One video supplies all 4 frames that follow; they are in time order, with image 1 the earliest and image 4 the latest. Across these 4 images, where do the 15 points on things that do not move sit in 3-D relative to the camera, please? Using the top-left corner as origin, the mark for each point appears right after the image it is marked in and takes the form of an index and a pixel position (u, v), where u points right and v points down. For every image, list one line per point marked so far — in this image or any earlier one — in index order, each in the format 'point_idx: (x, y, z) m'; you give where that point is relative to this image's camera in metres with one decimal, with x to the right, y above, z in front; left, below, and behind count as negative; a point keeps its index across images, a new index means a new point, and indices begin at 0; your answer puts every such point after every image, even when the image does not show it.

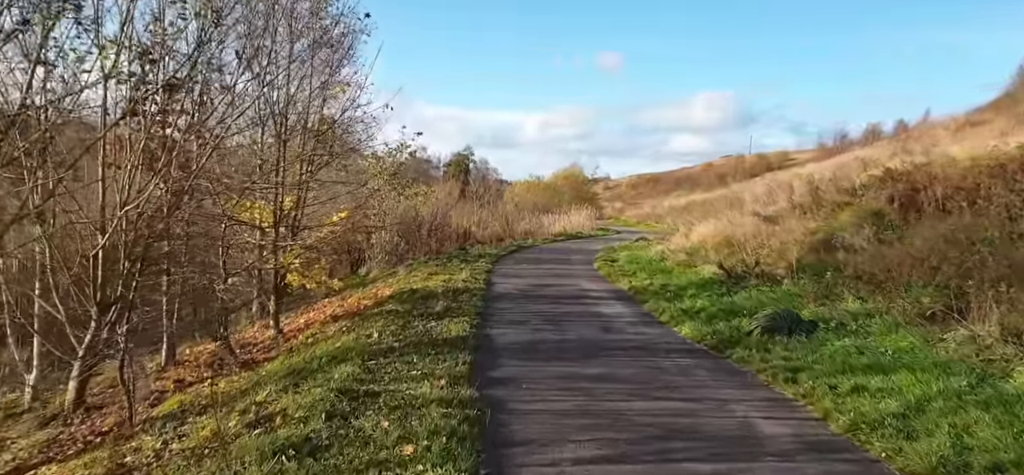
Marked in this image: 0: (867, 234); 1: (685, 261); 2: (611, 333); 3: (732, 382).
0: (+6.6, 0.0, +13.9) m
1: (+4.5, -0.6, +19.3) m
2: (+1.4, -1.3, +10.4) m
3: (+2.2, -1.5, +7.7) m
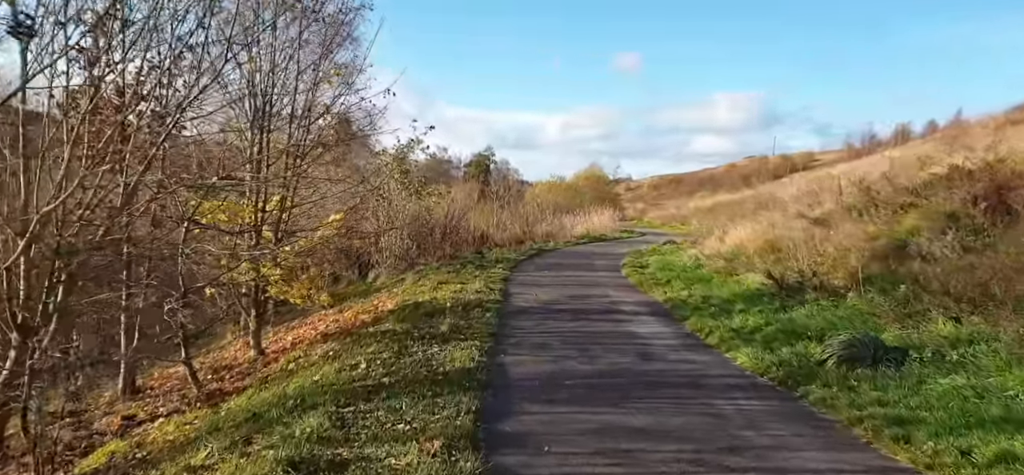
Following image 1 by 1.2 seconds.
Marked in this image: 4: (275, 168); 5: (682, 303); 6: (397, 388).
0: (+6.9, -0.1, +12.0) m
1: (+4.9, -0.7, +17.4) m
2: (+1.6, -1.4, +8.5) m
3: (+2.4, -1.6, +5.8) m
4: (-3.5, +1.0, +11.2) m
5: (+3.0, -1.2, +13.1) m
6: (-1.0, -1.4, +6.8) m
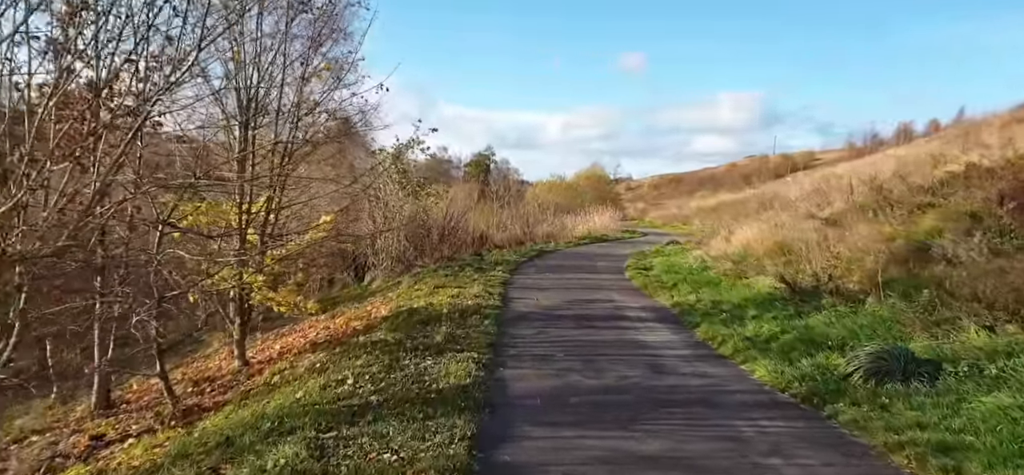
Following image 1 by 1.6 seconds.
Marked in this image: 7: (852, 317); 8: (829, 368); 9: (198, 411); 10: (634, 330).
0: (+6.9, -0.1, +11.3) m
1: (+4.9, -0.8, +16.8) m
2: (+1.6, -1.5, +7.9) m
3: (+2.4, -1.6, +5.2) m
4: (-3.5, +1.0, +10.6) m
5: (+3.0, -1.2, +12.5) m
6: (-1.0, -1.4, +6.1) m
7: (+4.6, -1.1, +10.1) m
8: (+3.3, -1.4, +8.0) m
9: (-3.4, -1.9, +8.1) m
10: (+1.7, -1.3, +10.8) m
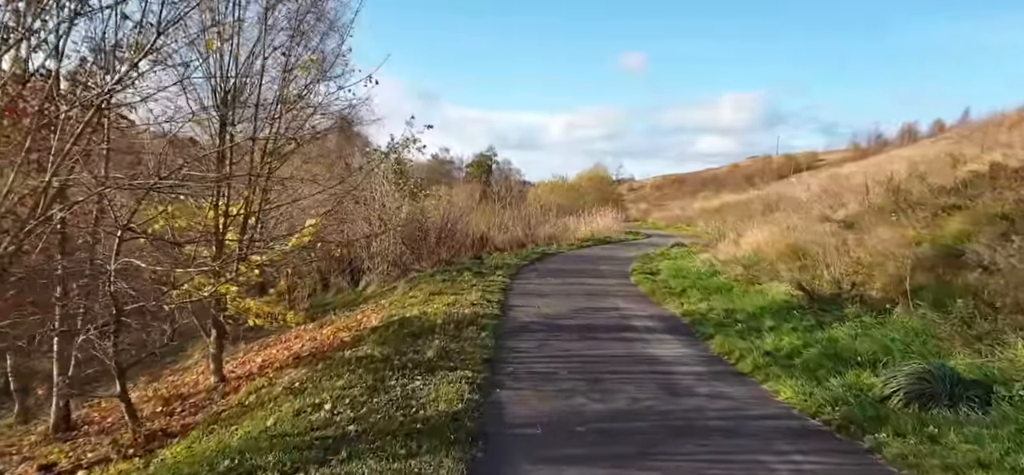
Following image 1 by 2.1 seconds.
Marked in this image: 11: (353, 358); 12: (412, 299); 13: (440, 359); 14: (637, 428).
0: (+6.9, -0.2, +10.5) m
1: (+4.9, -0.8, +16.0) m
2: (+1.6, -1.5, +7.1) m
3: (+2.4, -1.7, +4.4) m
4: (-3.6, +0.9, +9.8) m
5: (+3.0, -1.3, +11.7) m
6: (-1.1, -1.5, +5.3) m
7: (+4.6, -1.1, +9.3) m
8: (+3.3, -1.4, +7.2) m
9: (-3.4, -1.9, +7.3) m
10: (+1.7, -1.4, +10.0) m
11: (-1.8, -1.4, +8.7) m
12: (-1.8, -1.1, +13.3) m
13: (-0.8, -1.3, +8.2) m
14: (+1.0, -1.6, +6.2) m
